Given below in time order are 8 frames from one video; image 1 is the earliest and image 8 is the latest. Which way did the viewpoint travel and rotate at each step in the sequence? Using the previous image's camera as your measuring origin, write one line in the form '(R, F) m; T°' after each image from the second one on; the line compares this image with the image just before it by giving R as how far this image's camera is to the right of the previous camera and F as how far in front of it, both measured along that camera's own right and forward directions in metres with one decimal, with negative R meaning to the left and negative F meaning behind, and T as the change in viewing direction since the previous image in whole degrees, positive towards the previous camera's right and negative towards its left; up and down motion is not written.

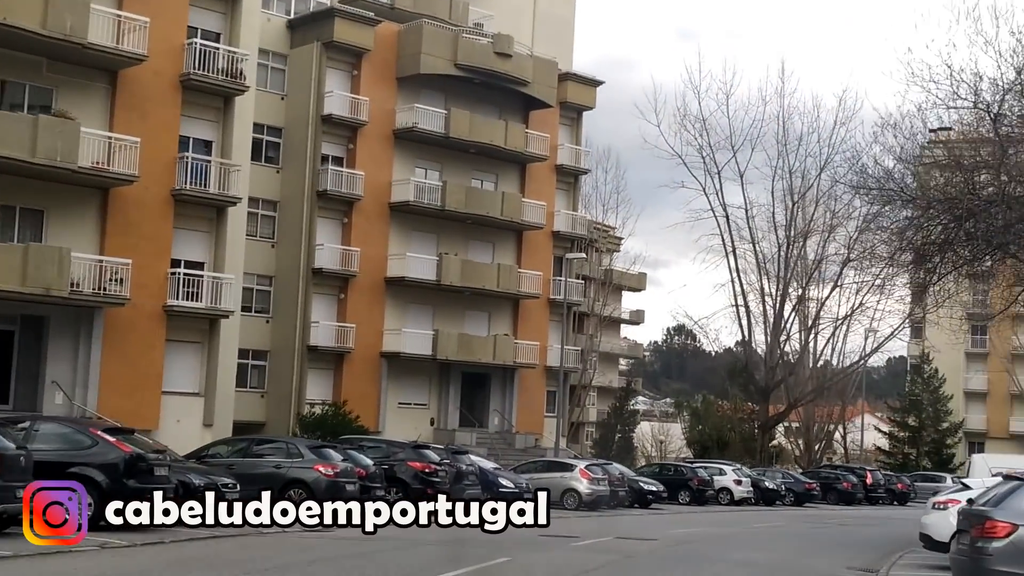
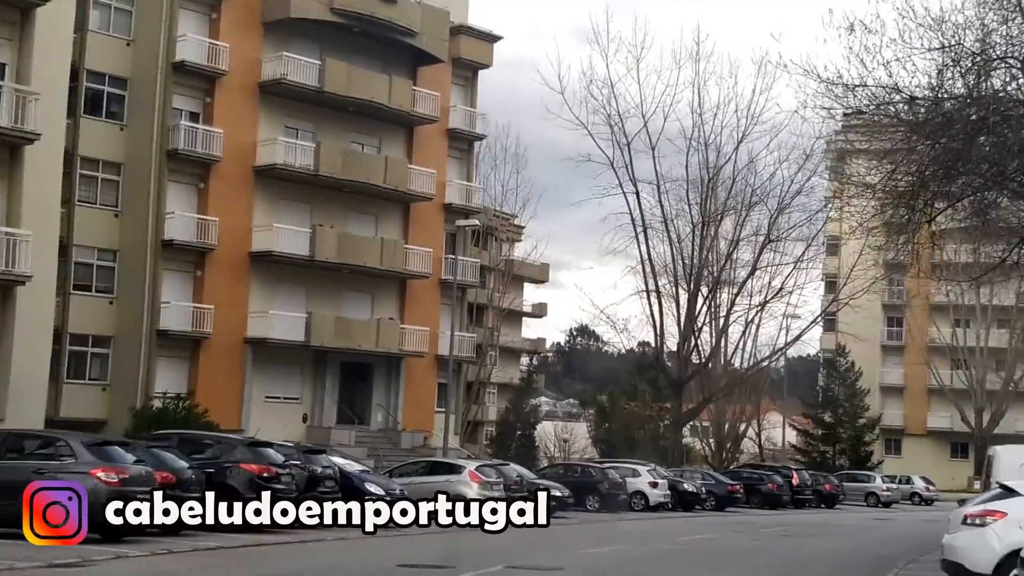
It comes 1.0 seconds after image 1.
(+0.5, +5.0) m; +4°
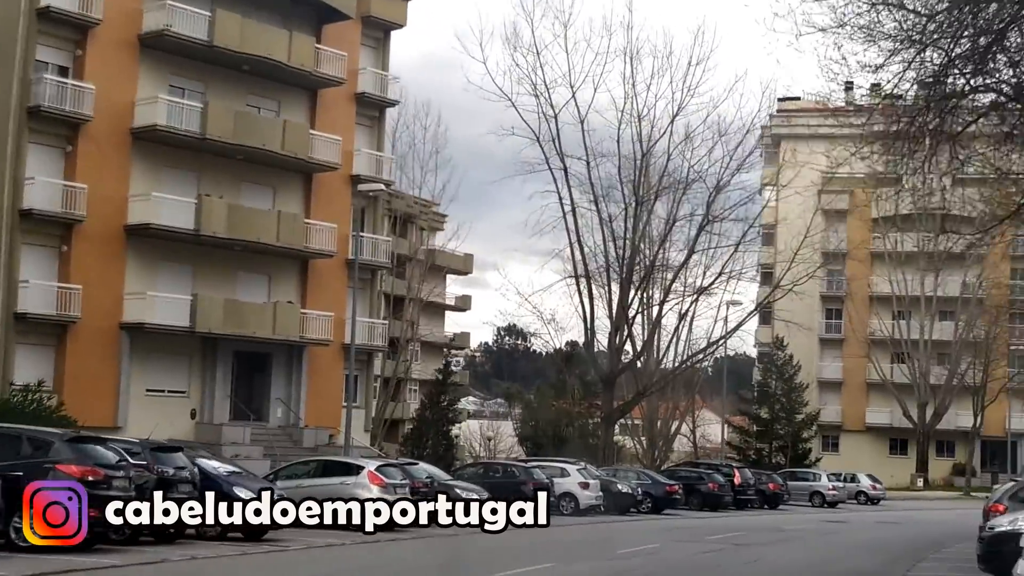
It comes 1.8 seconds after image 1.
(+0.3, +3.7) m; +3°
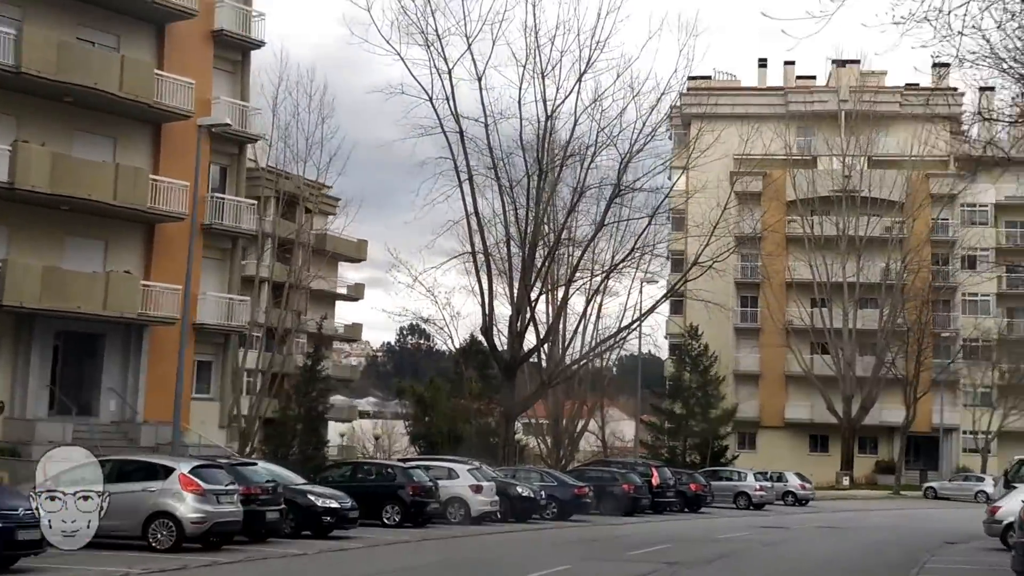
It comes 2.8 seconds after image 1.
(+0.5, +5.0) m; +4°
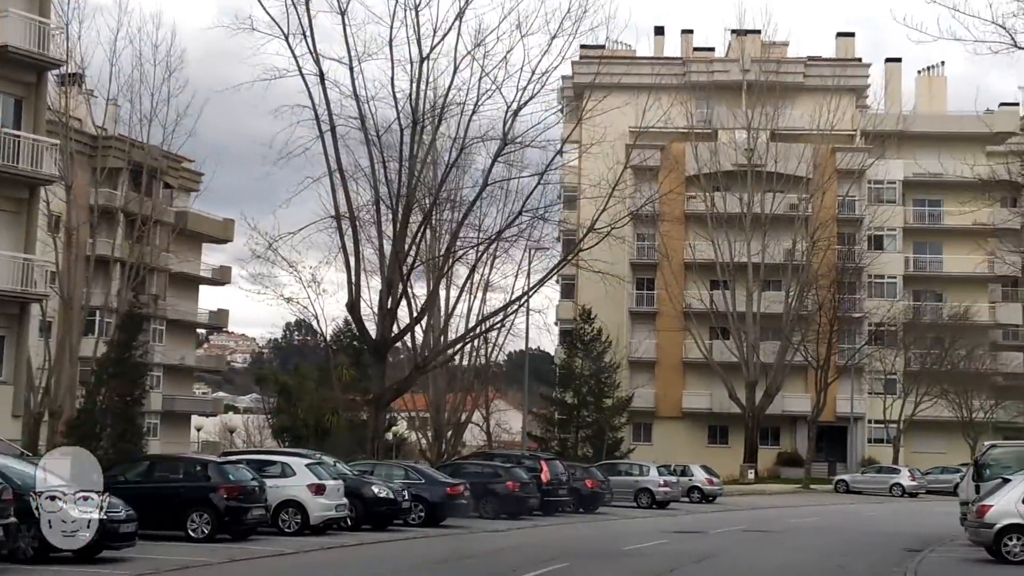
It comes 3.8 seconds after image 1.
(+0.5, +5.1) m; +5°
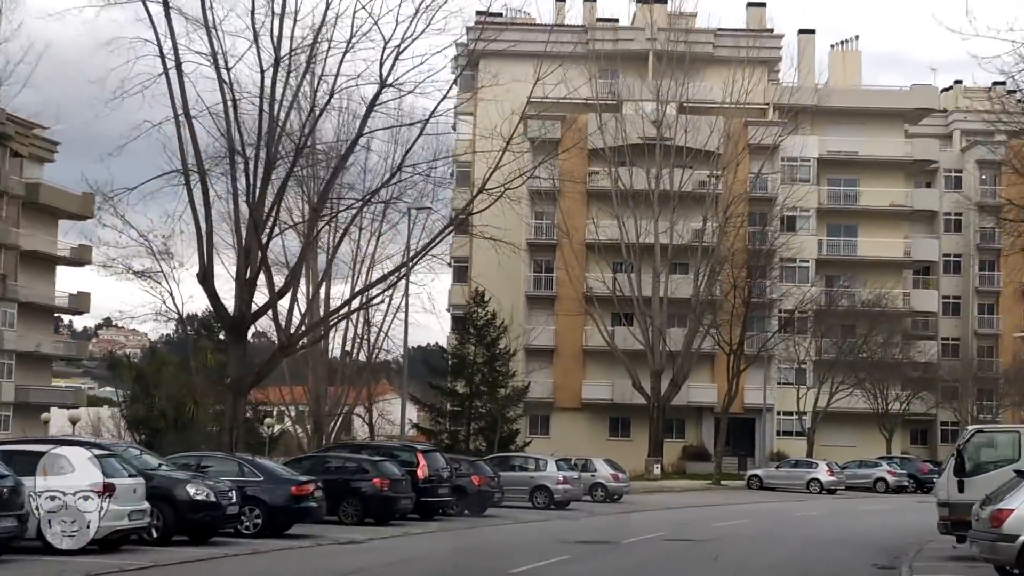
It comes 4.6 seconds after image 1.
(+0.4, +4.5) m; +4°
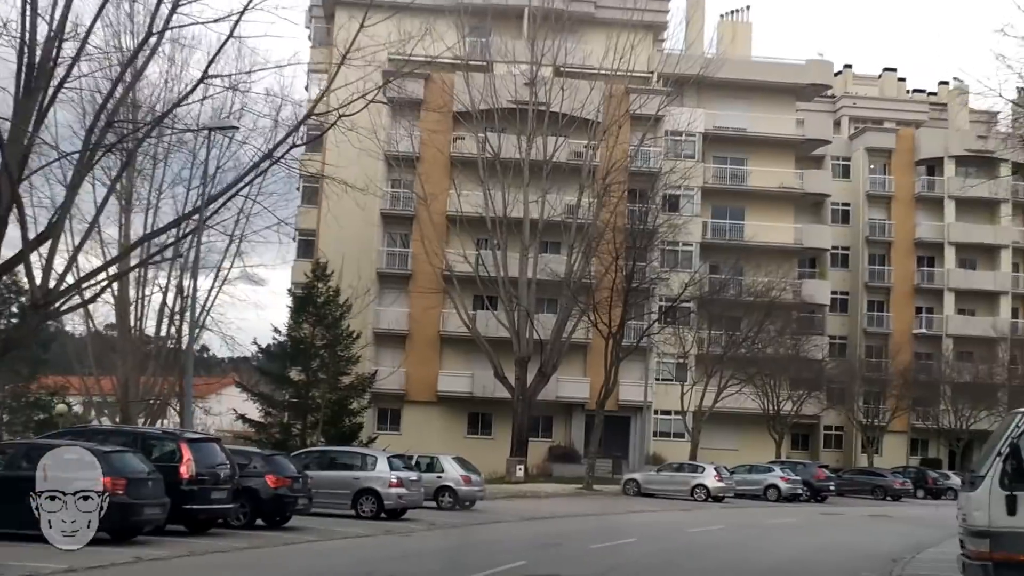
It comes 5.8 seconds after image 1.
(+0.7, +6.3) m; +5°
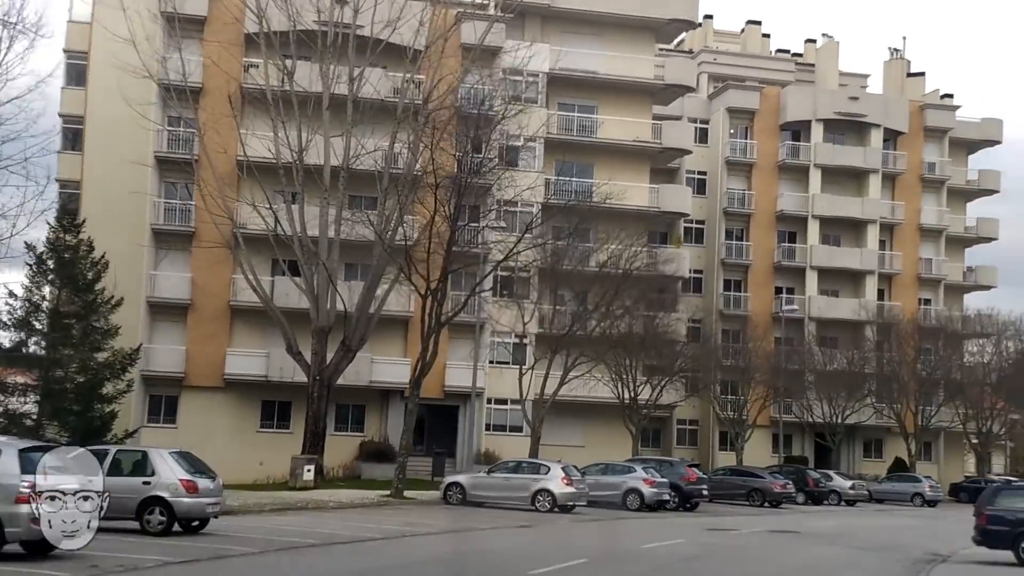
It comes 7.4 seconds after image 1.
(+1.0, +8.6) m; +7°
